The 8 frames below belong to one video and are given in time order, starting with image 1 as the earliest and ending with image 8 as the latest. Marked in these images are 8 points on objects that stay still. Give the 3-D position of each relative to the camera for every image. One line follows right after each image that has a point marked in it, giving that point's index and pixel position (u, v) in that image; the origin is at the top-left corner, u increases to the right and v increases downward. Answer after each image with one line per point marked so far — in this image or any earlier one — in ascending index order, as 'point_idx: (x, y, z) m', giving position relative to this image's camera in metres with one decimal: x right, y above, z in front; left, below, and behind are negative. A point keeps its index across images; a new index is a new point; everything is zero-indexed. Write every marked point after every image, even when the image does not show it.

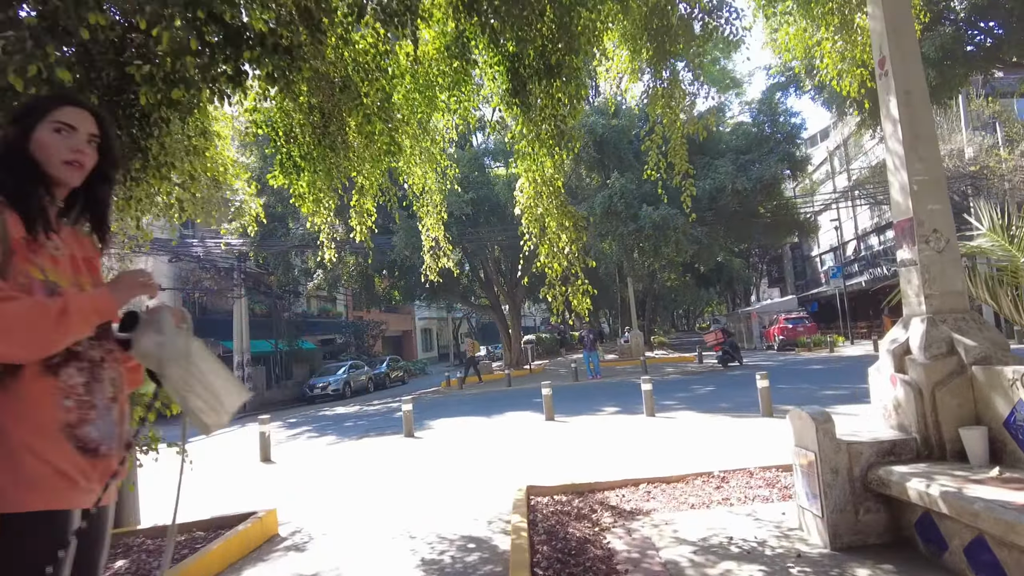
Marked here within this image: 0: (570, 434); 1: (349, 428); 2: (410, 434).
0: (+0.9, -2.1, +9.8) m
1: (-3.1, -2.7, +12.7) m
2: (-1.6, -2.4, +10.7) m
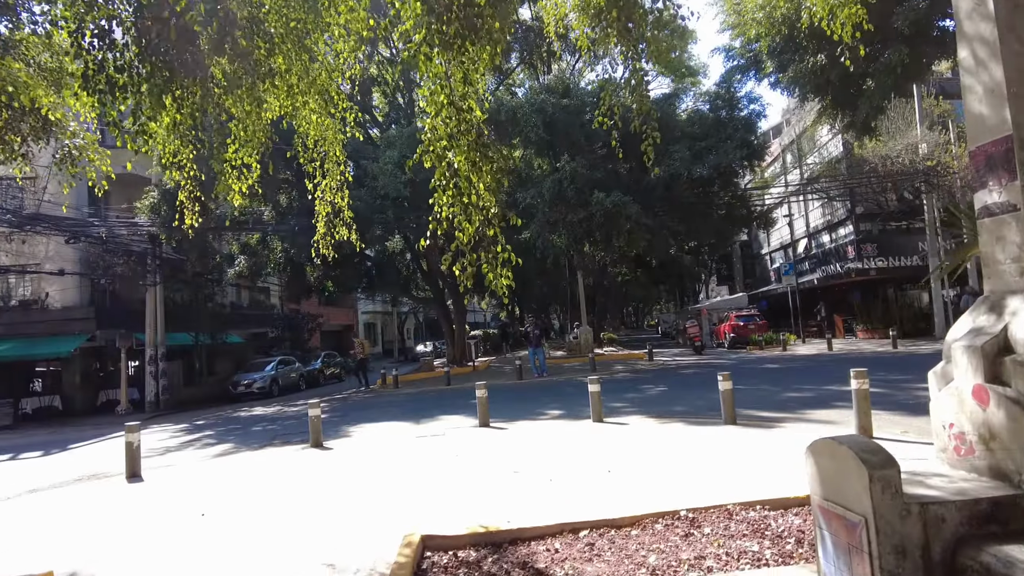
0: (-0.1, -2.0, +8.5) m
1: (-4.2, -2.4, +11.0) m
2: (-2.6, -2.1, +9.1) m
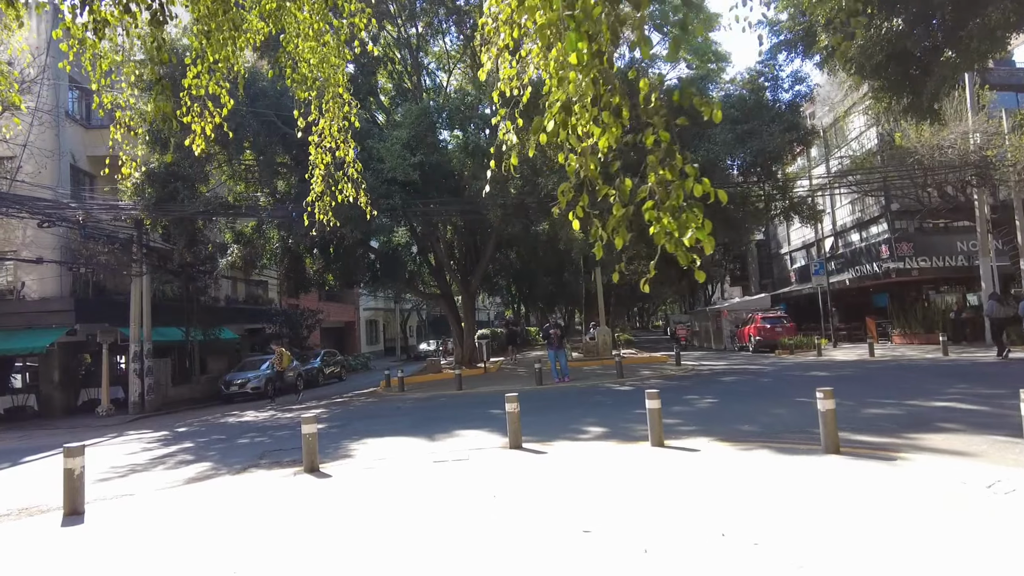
0: (+0.4, -1.9, +6.8) m
1: (-3.8, -2.3, +9.4) m
2: (-2.2, -2.0, +7.4) m
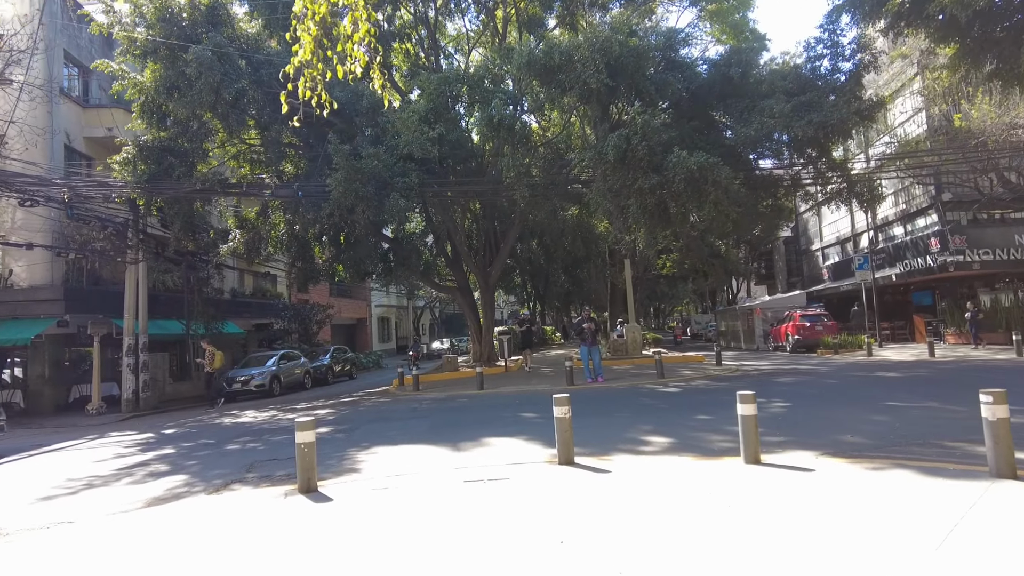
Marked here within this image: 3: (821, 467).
0: (+0.8, -1.6, +5.1) m
1: (-3.3, -2.0, +7.8) m
2: (-1.7, -1.7, +5.8) m
3: (+2.6, -1.5, +5.6) m
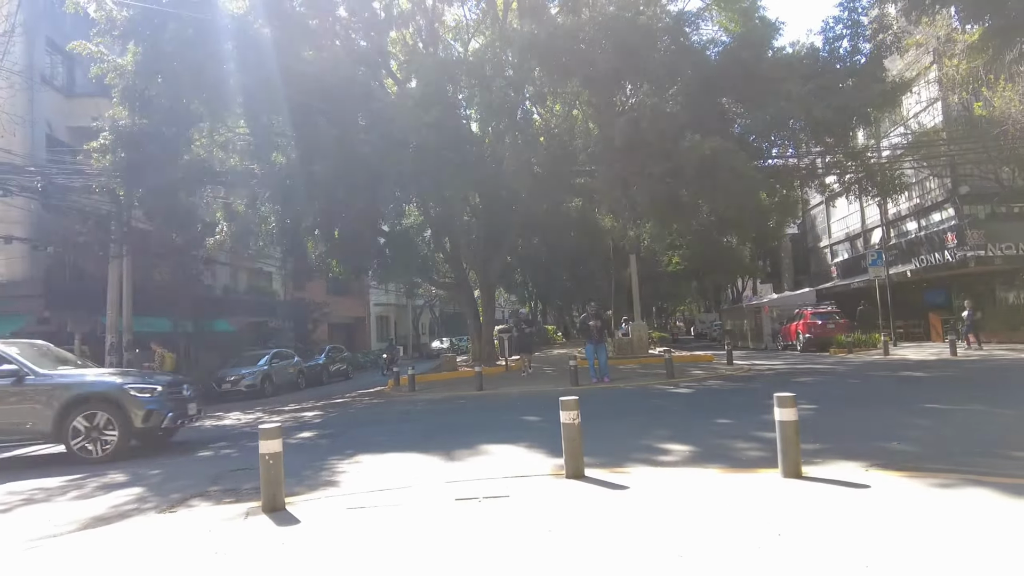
0: (+0.8, -1.5, +4.3) m
1: (-3.3, -1.9, +7.0) m
2: (-1.7, -1.6, +5.0) m
3: (+2.6, -1.4, +4.7) m
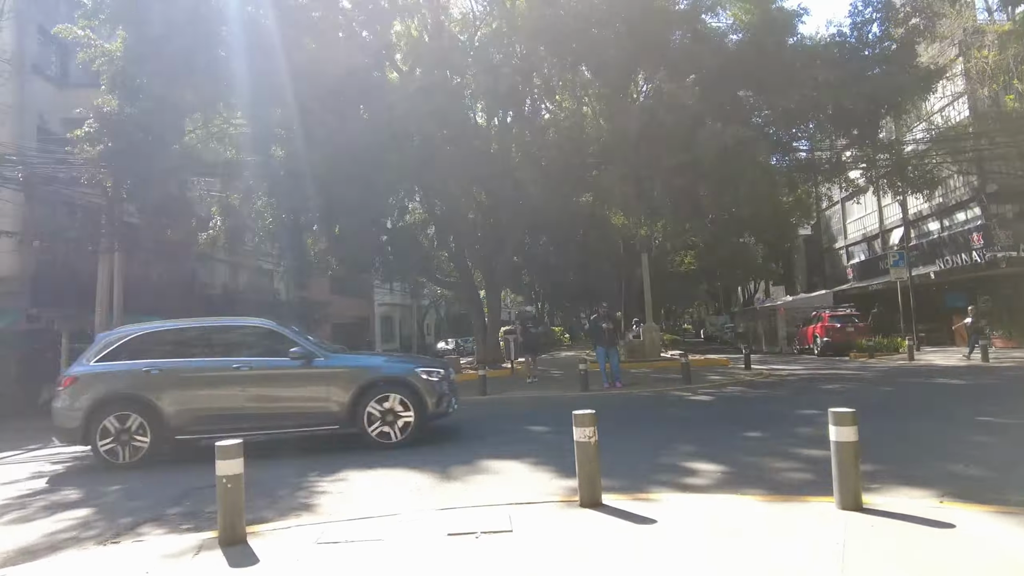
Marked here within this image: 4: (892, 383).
0: (+0.8, -1.5, +3.5) m
1: (-3.3, -1.8, +6.2) m
2: (-1.7, -1.6, +4.2) m
3: (+2.6, -1.3, +3.9) m
4: (+6.8, -1.7, +12.1) m
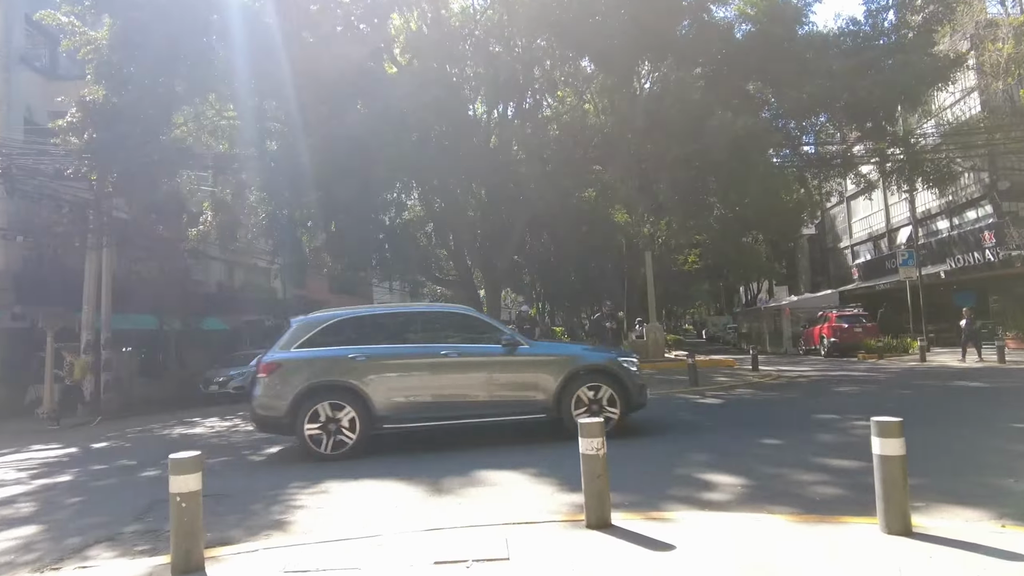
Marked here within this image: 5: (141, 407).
0: (+0.8, -1.4, +2.9) m
1: (-3.3, -1.7, +5.7) m
2: (-1.7, -1.5, +3.7) m
3: (+2.6, -1.3, +3.4) m
4: (+6.8, -1.7, +11.5) m
5: (-9.7, -3.1, +17.7) m
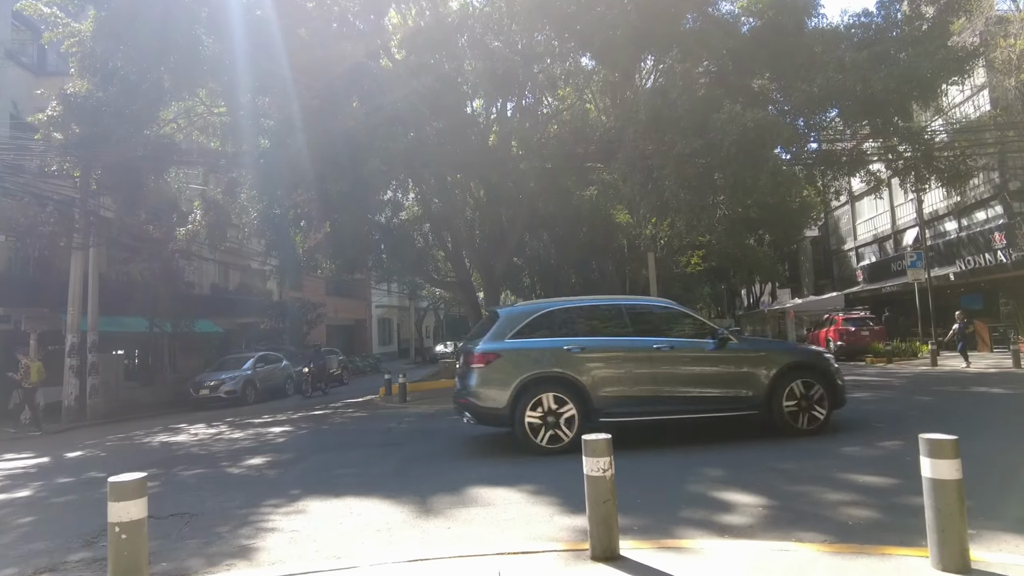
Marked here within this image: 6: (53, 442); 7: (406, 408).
0: (+0.8, -1.4, +2.4) m
1: (-3.3, -1.7, +5.2) m
2: (-1.8, -1.5, +3.2) m
3: (+2.5, -1.3, +2.9) m
4: (+6.8, -1.7, +11.0) m
5: (-9.8, -3.1, +17.2) m
6: (-8.3, -2.8, +12.3) m
7: (-1.9, -2.1, +12.0) m
